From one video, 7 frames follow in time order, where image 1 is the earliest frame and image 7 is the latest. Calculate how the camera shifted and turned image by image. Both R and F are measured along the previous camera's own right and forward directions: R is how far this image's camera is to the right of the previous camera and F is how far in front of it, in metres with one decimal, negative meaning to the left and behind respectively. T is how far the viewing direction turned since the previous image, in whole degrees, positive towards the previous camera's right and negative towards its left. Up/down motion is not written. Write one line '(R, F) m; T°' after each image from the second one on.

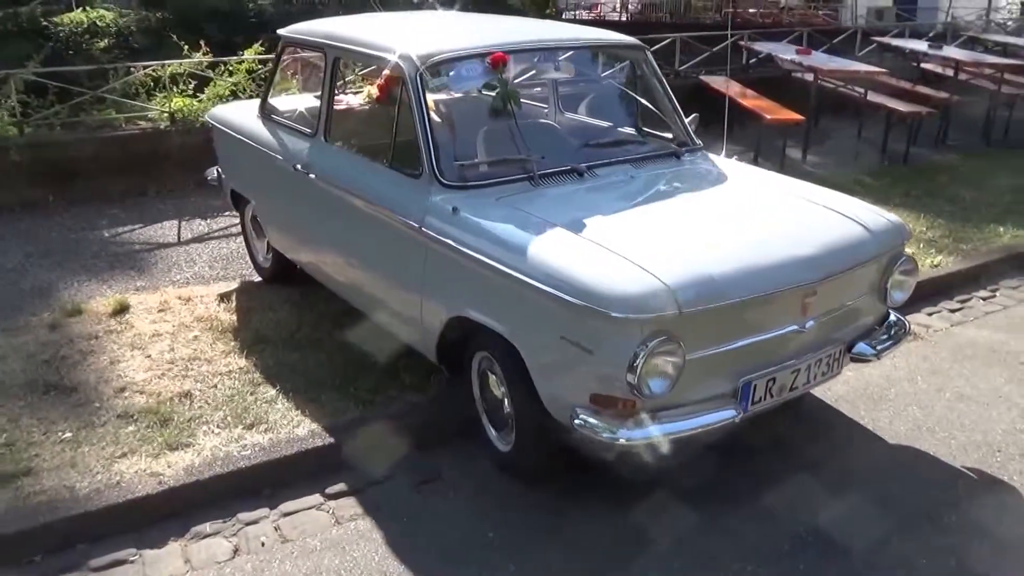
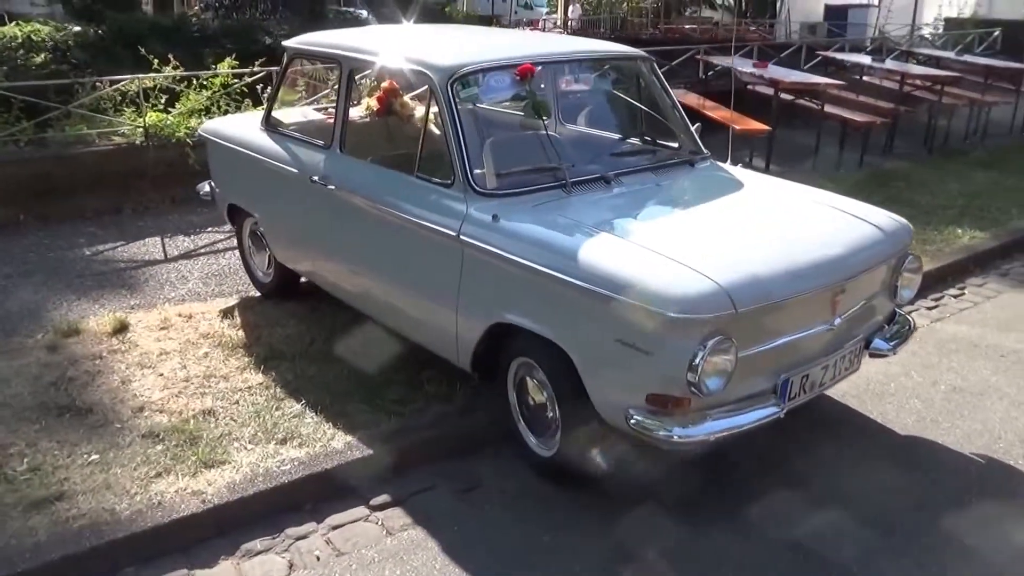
(-0.4, 0.0) m; +5°
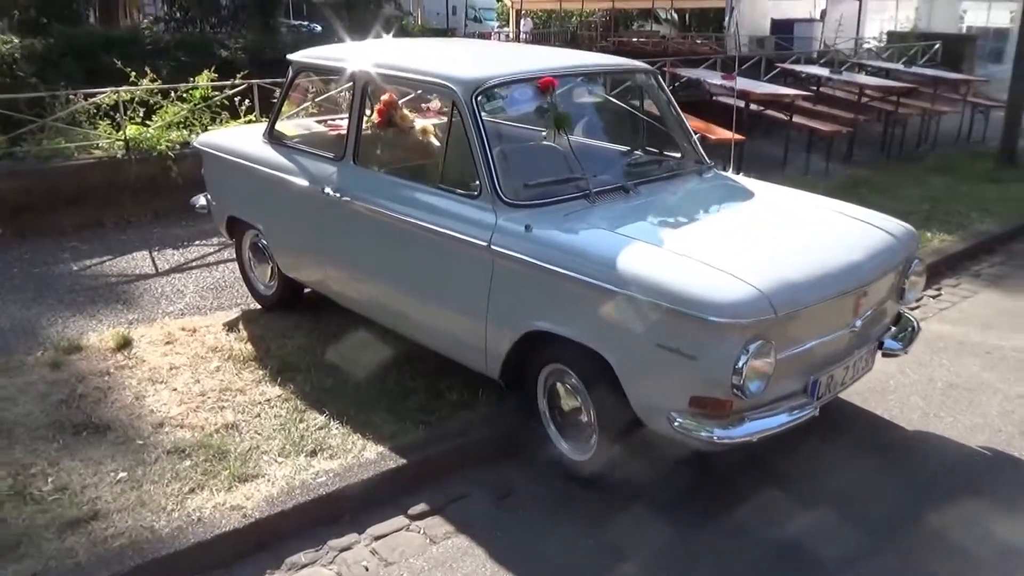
(-0.4, 0.0) m; +4°
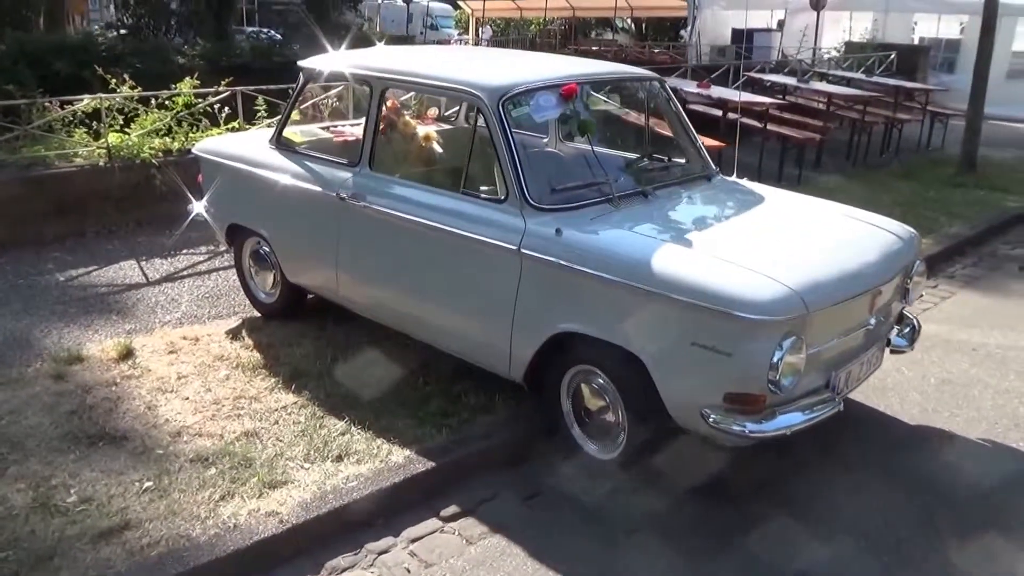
(-0.3, 0.0) m; +3°
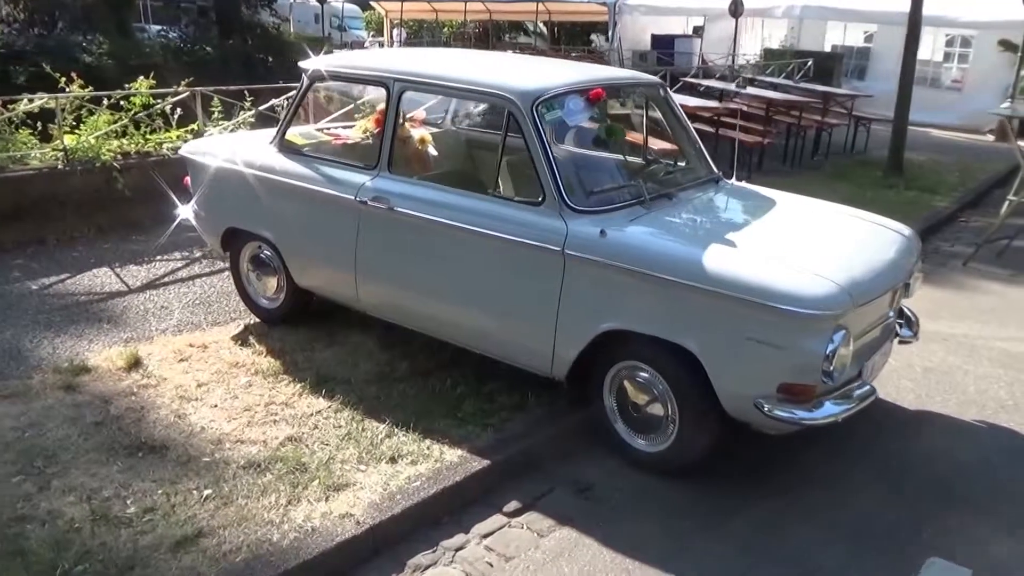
(-0.6, -0.1) m; +6°
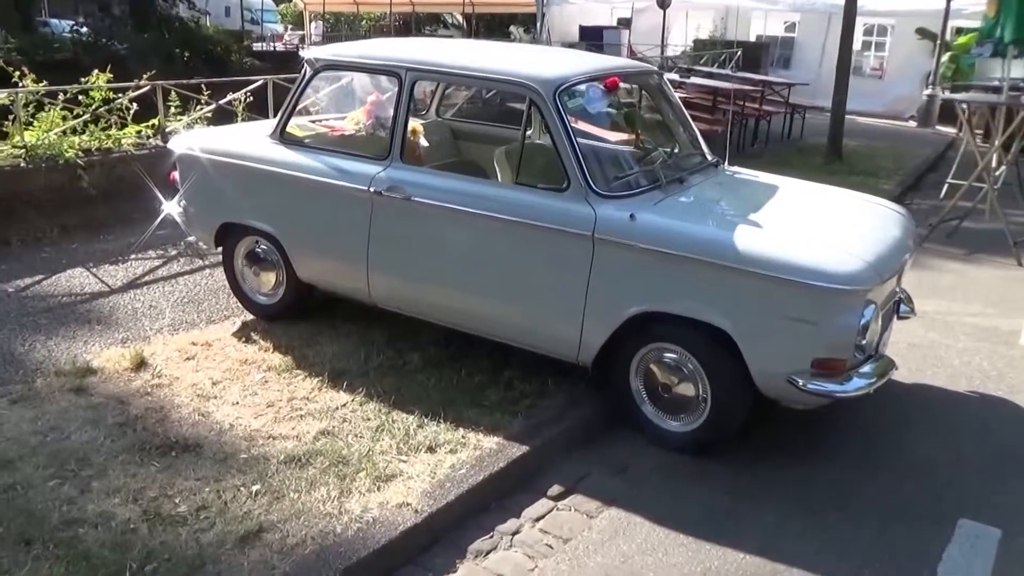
(-0.5, 0.0) m; +5°
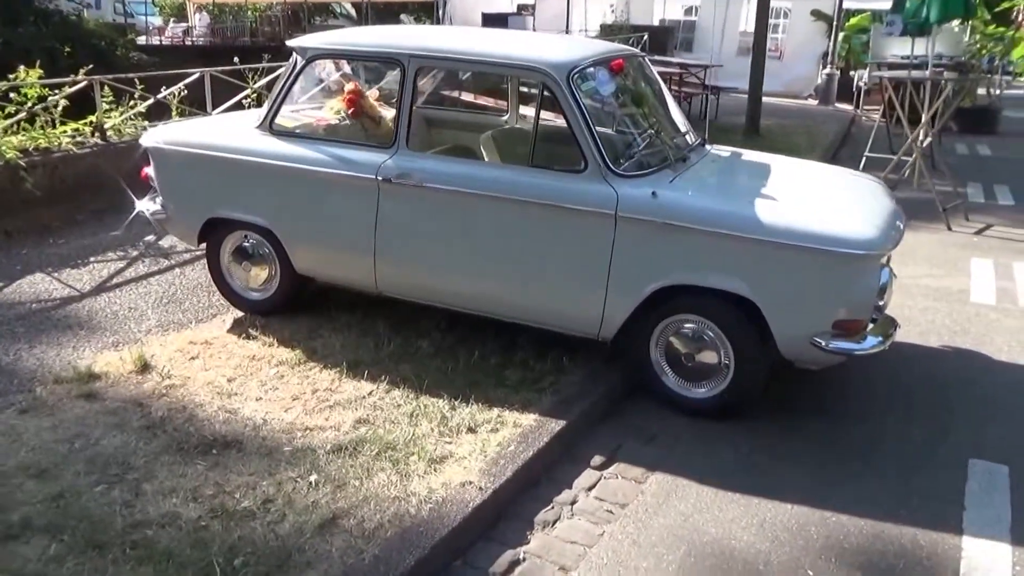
(-0.6, -0.1) m; +6°
